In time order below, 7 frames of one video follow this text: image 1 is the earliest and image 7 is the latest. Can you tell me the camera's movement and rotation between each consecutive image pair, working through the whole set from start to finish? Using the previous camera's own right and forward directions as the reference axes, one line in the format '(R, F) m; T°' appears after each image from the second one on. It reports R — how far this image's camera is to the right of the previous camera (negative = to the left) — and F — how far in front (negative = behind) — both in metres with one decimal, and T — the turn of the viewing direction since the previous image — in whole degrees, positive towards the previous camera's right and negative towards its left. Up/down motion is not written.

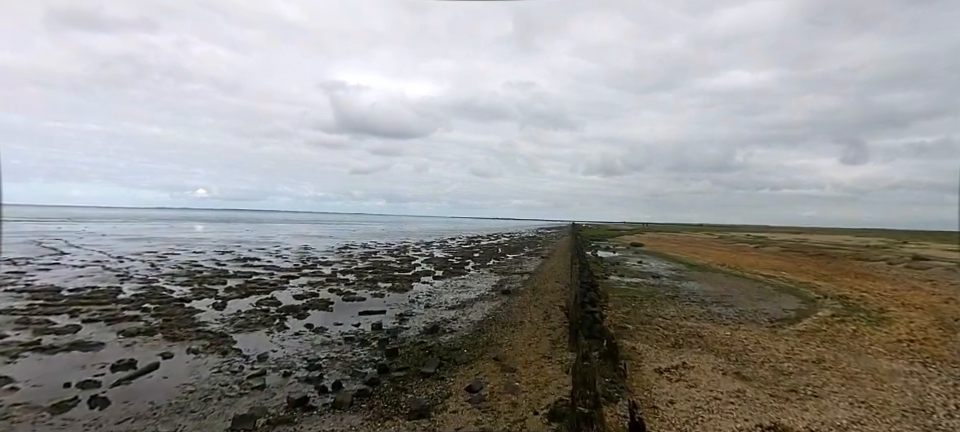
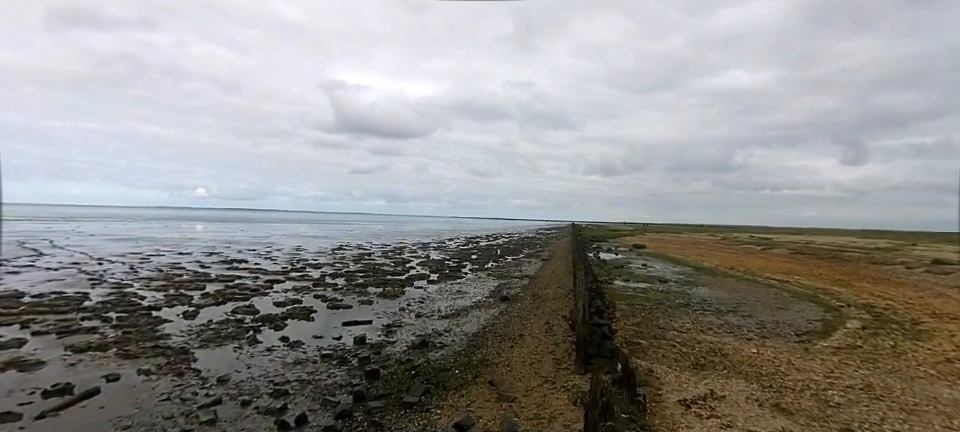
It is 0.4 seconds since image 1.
(+0.2, +1.6) m; 0°
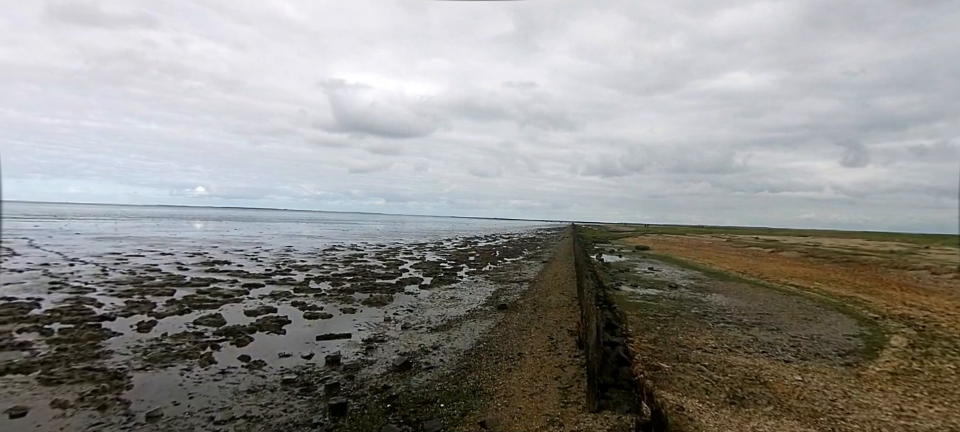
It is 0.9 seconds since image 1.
(+0.2, +2.0) m; 0°
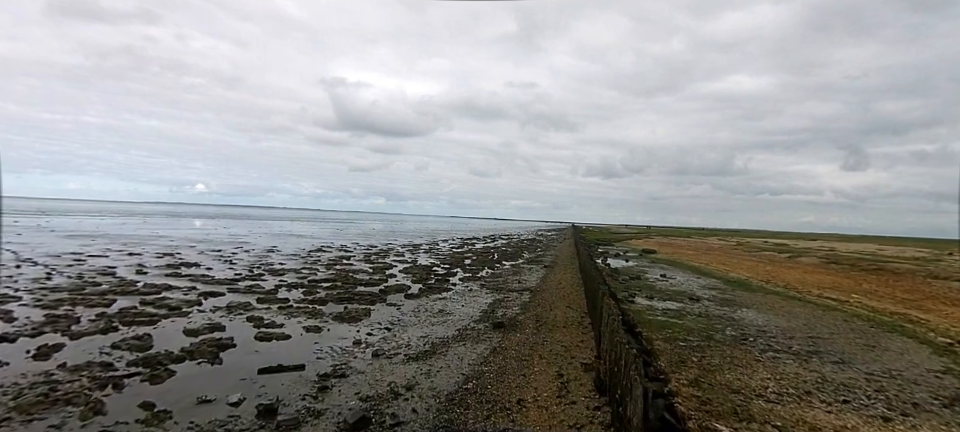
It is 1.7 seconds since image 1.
(+0.3, +3.1) m; 0°
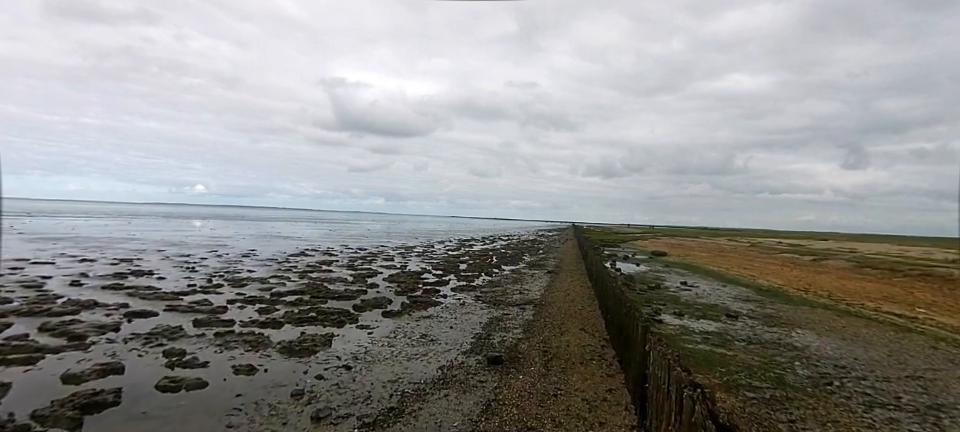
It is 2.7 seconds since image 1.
(+0.3, +3.8) m; 0°
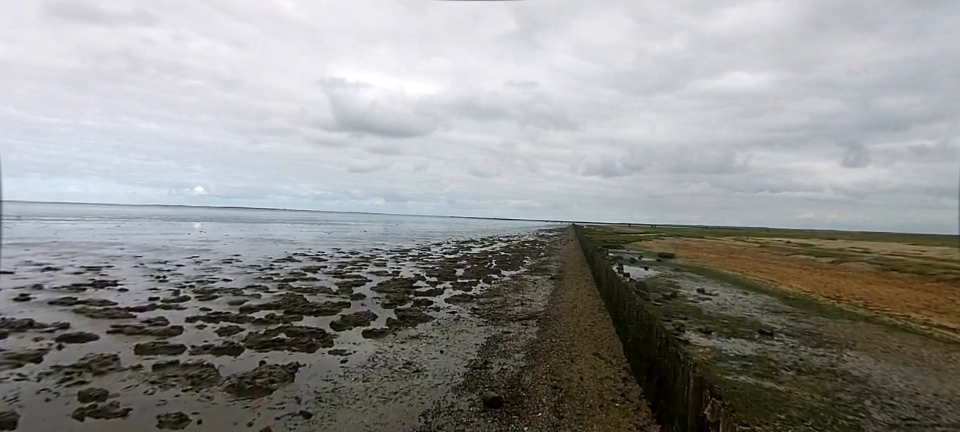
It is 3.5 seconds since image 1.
(+0.2, +2.4) m; 0°
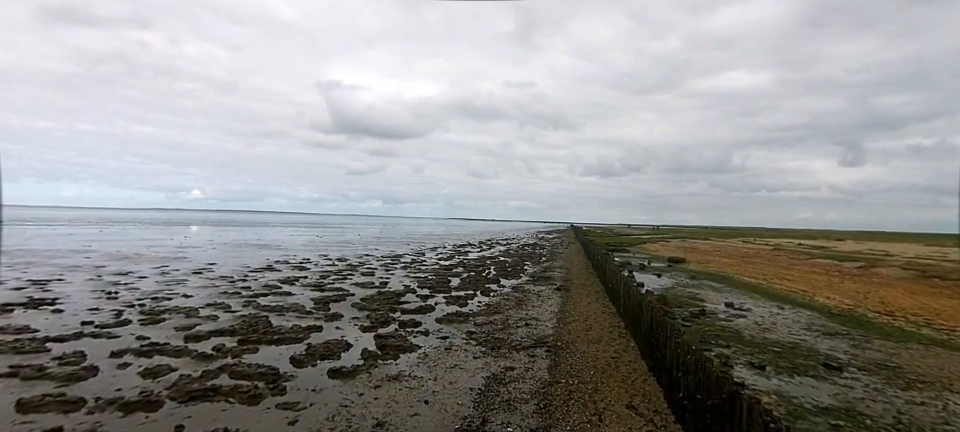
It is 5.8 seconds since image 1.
(+0.1, +3.2) m; 0°
